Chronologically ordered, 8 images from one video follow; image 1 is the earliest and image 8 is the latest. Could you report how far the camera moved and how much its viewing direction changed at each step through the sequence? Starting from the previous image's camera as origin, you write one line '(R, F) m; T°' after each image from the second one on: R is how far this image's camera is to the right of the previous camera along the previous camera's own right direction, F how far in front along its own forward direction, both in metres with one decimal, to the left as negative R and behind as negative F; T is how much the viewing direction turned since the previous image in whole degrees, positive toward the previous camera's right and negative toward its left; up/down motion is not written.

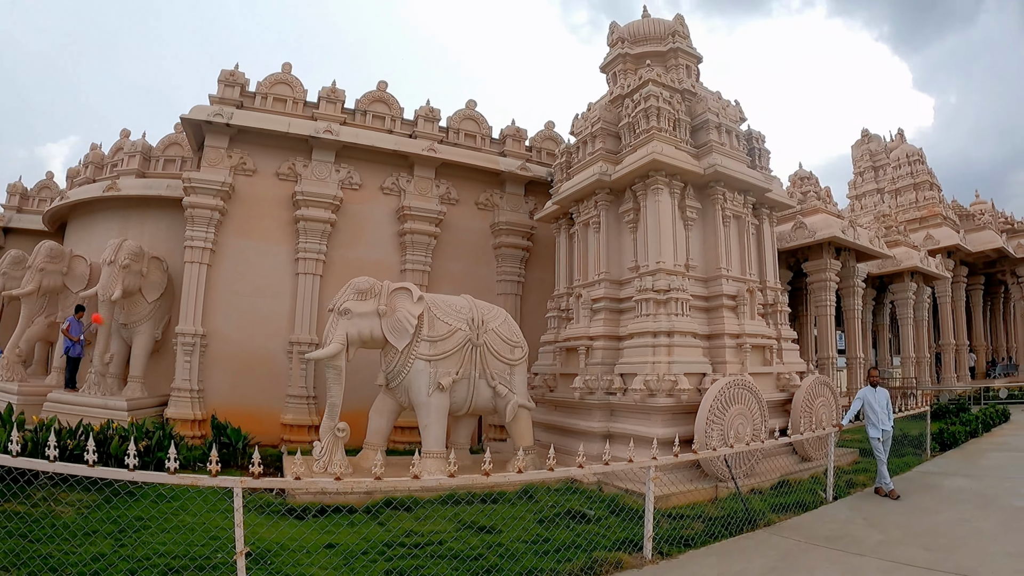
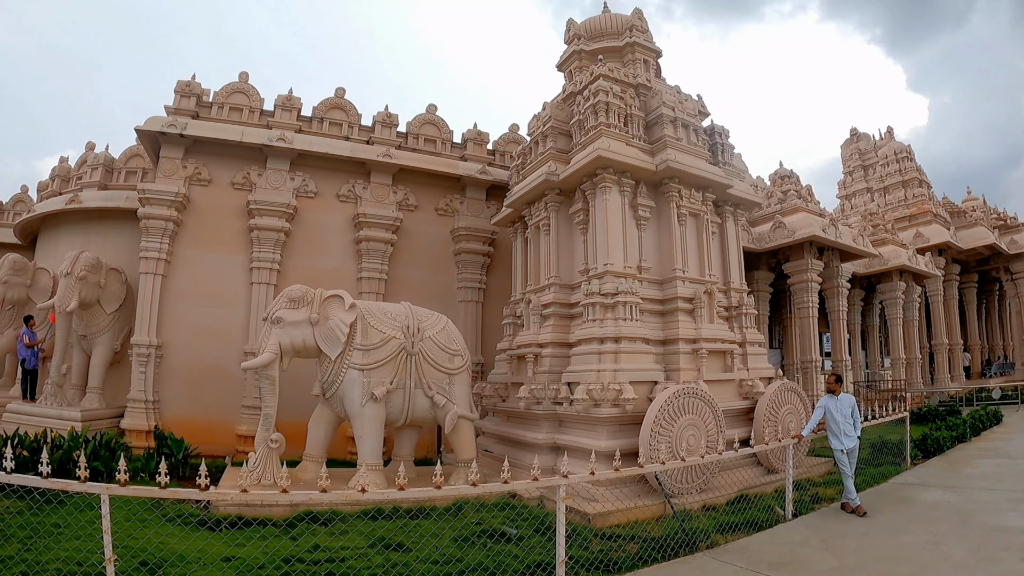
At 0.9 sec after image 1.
(+1.1, +0.3) m; -3°
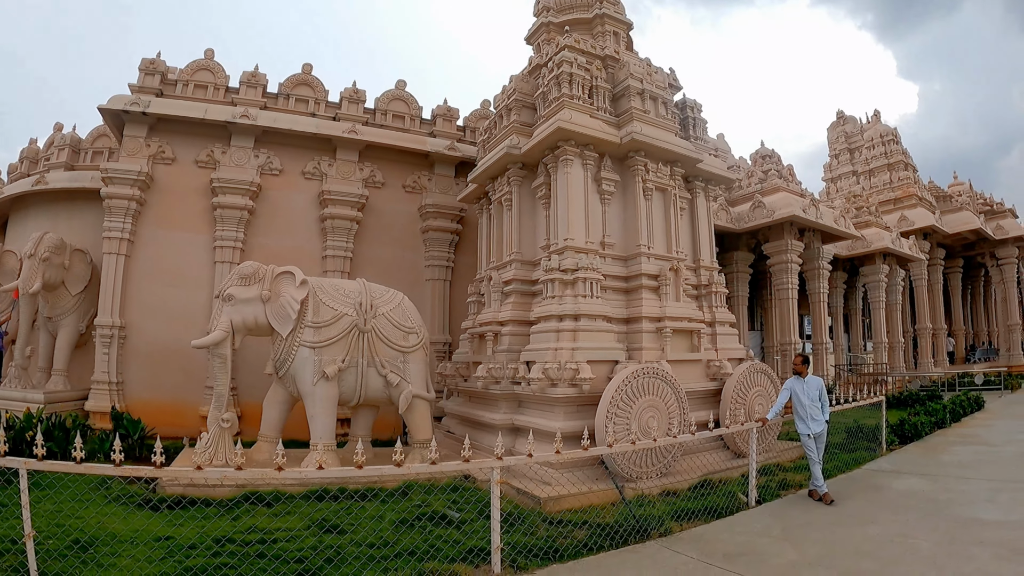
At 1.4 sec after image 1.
(+0.7, +0.2) m; -1°
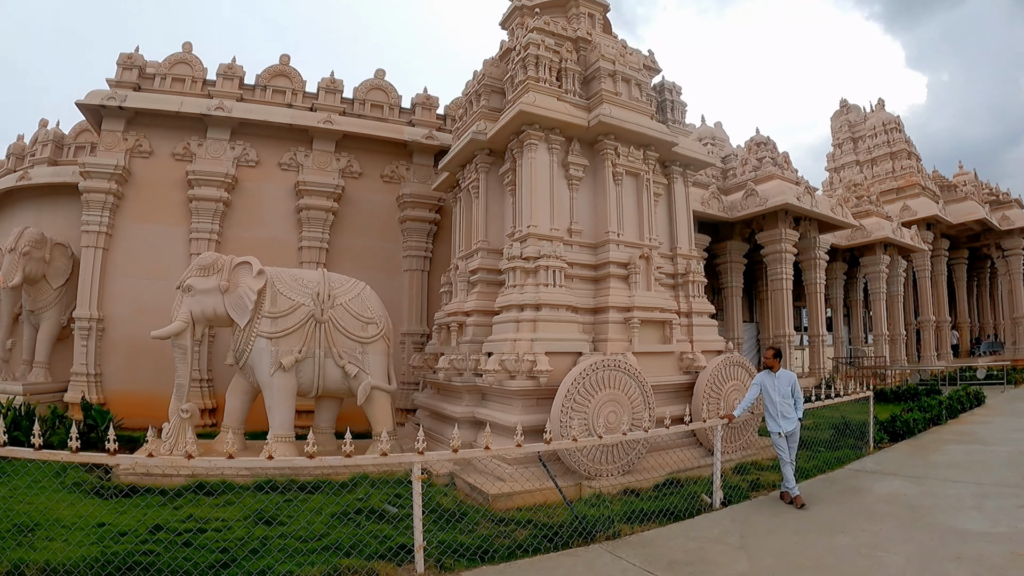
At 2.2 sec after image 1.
(+0.7, +0.2) m; -2°
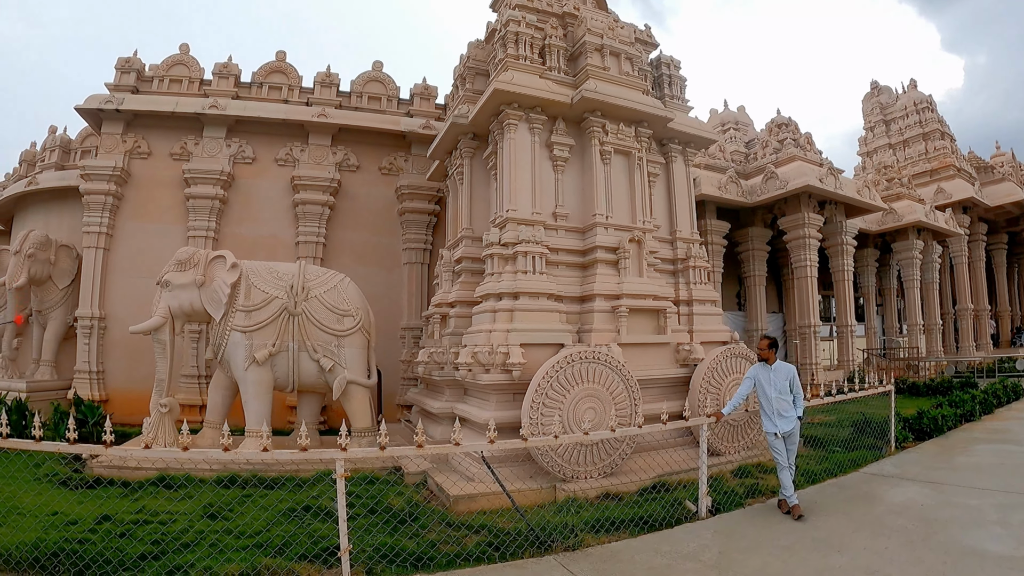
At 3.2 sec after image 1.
(+0.7, +0.4) m; -4°
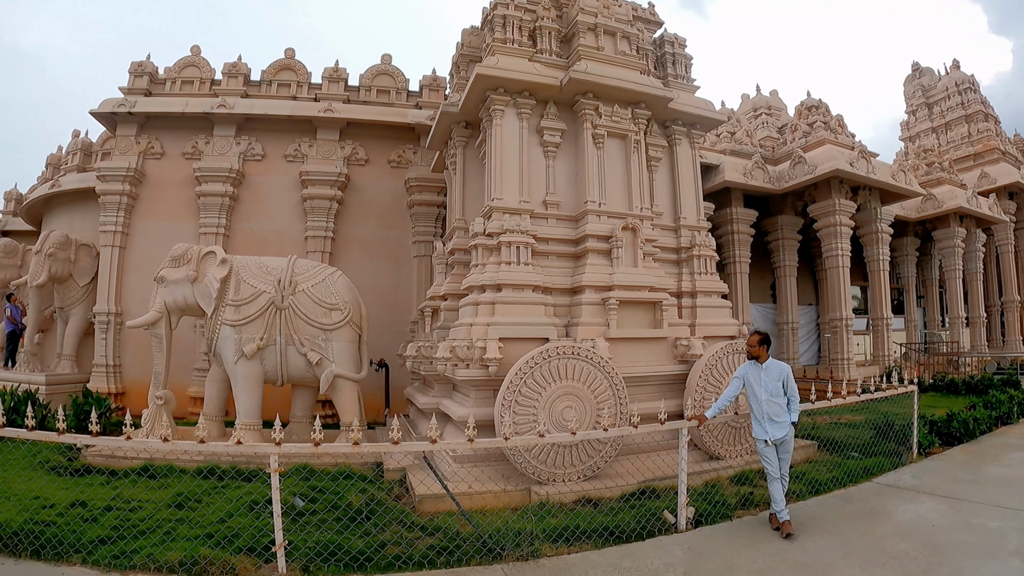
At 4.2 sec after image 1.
(+0.6, +0.3) m; -5°
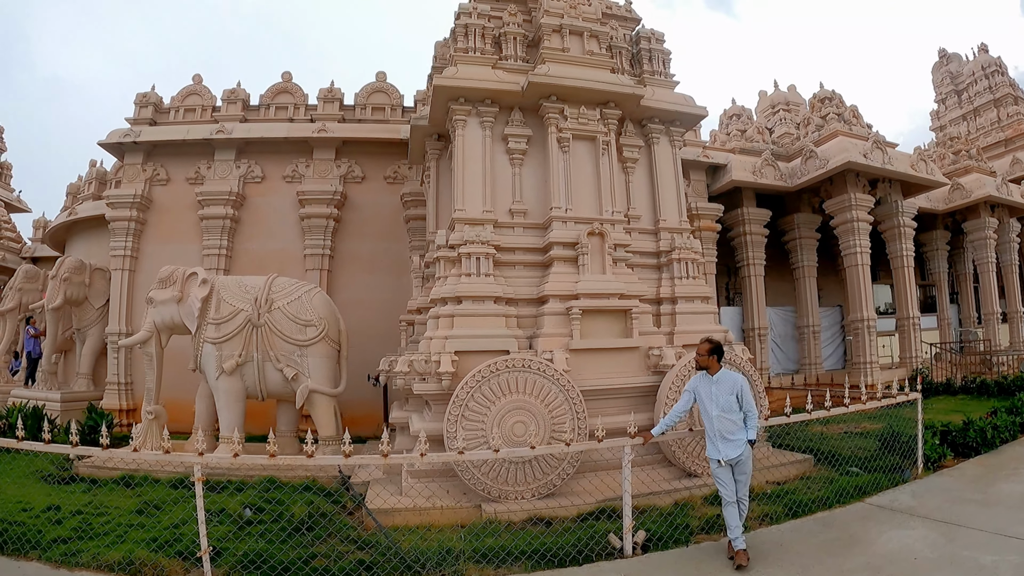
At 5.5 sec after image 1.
(+0.8, +0.2) m; -5°
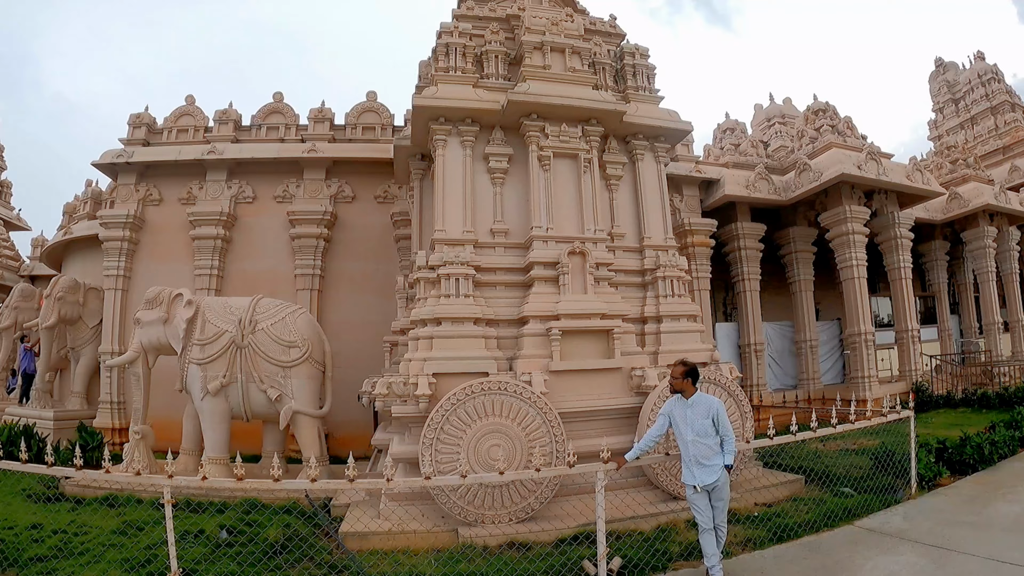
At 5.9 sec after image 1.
(+0.3, 0.0) m; -1°
